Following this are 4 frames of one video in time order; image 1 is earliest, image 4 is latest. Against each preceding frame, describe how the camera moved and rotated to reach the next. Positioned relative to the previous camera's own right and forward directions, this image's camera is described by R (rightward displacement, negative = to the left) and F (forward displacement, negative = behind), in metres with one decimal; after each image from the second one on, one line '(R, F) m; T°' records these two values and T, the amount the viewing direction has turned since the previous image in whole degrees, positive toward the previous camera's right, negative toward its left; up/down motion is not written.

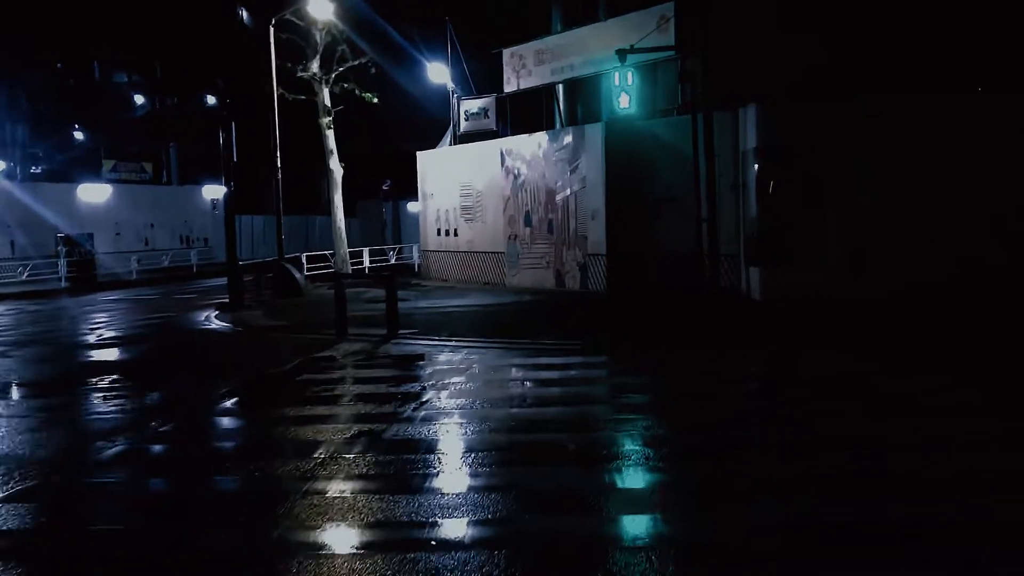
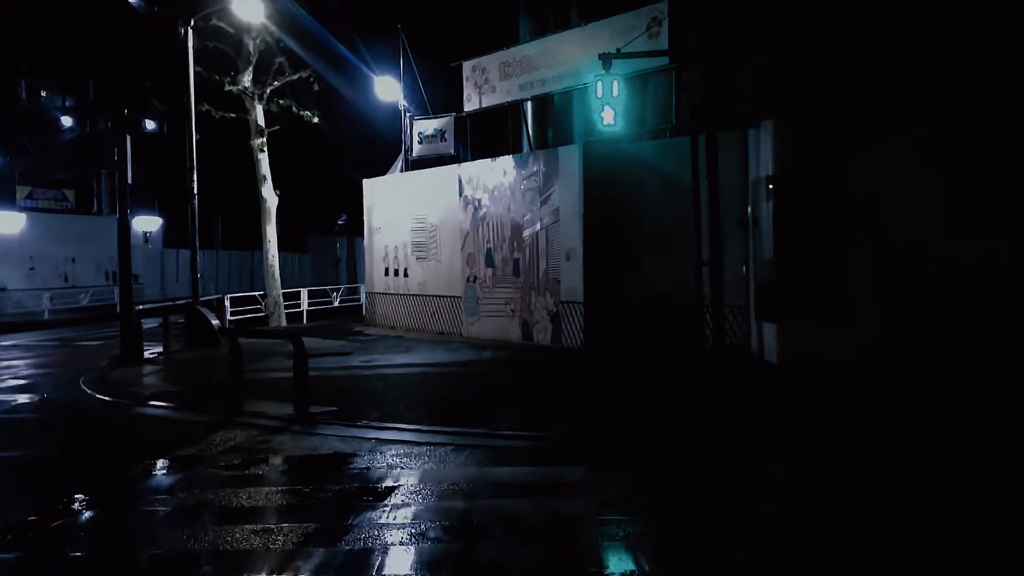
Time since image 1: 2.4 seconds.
(+0.1, +3.3) m; +2°
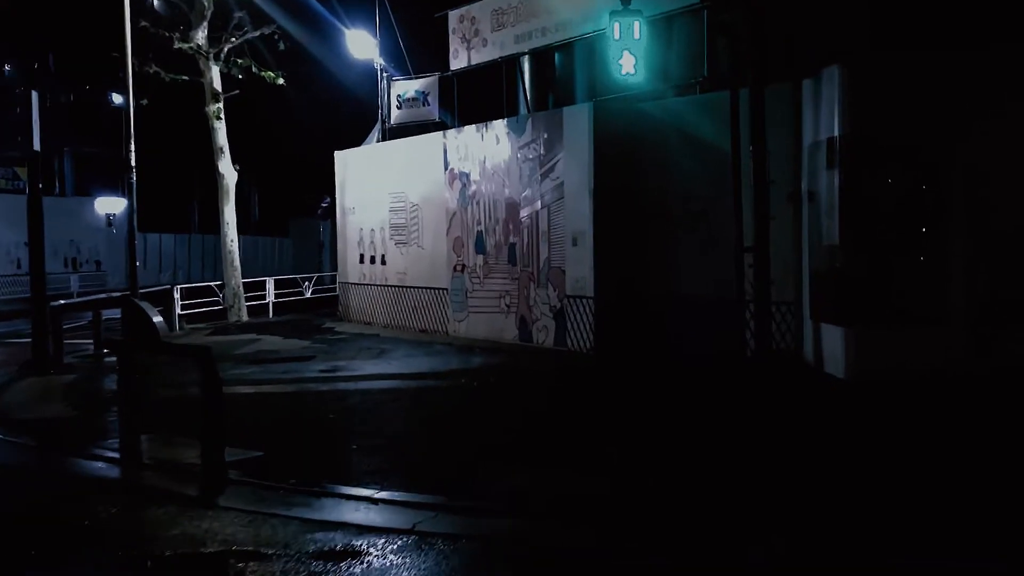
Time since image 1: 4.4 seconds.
(0.0, +2.8) m; 0°
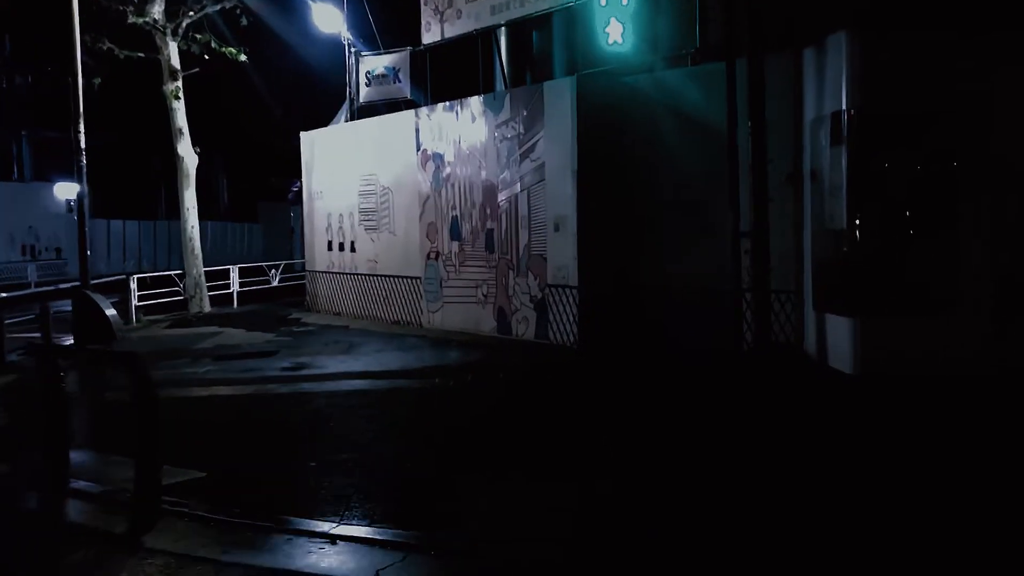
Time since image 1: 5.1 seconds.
(0.0, +0.9) m; +1°
